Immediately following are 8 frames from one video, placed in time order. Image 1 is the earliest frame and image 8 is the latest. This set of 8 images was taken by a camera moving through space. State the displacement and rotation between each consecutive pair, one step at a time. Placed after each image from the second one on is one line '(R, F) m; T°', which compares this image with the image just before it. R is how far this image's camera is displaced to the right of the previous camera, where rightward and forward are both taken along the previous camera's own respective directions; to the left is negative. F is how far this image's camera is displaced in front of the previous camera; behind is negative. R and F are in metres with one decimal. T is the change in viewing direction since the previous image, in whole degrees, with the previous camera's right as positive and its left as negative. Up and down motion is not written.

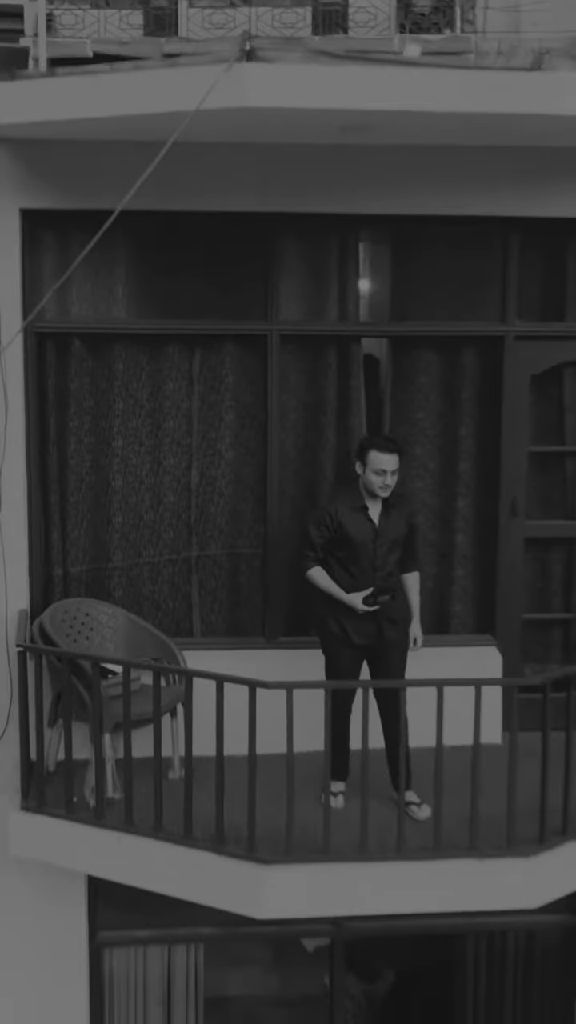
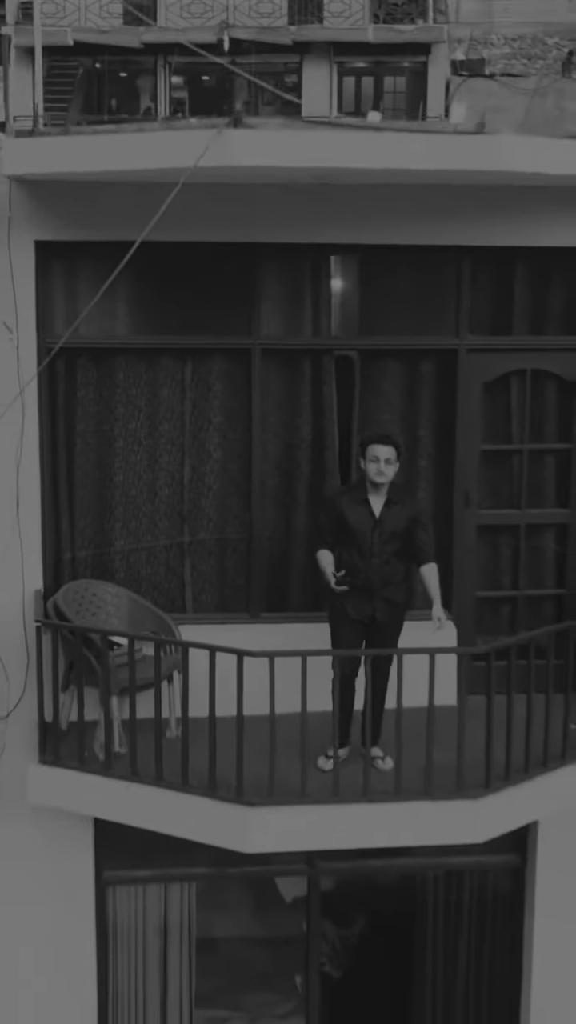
(0.0, -0.9) m; +1°
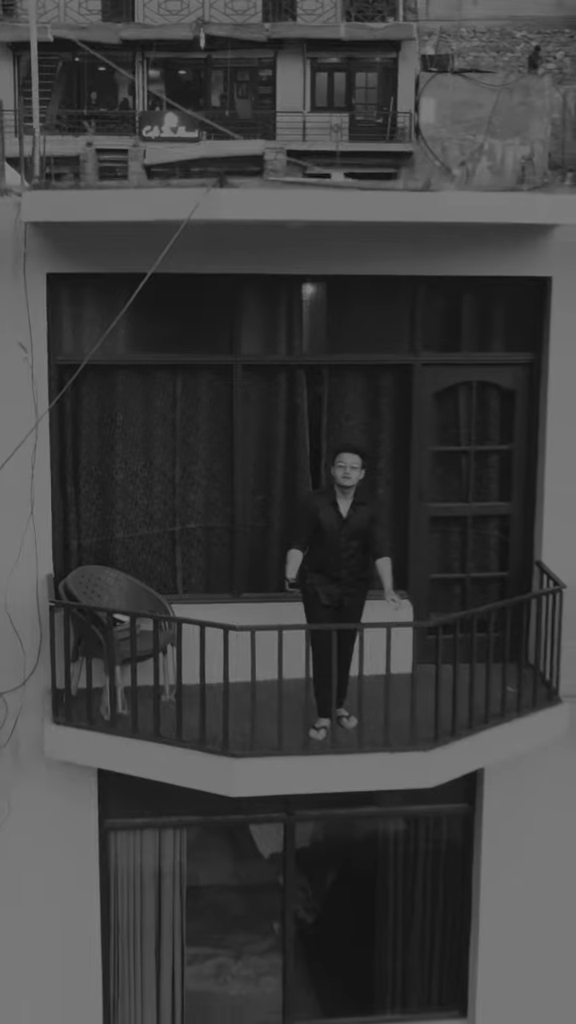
(0.0, -1.1) m; +1°
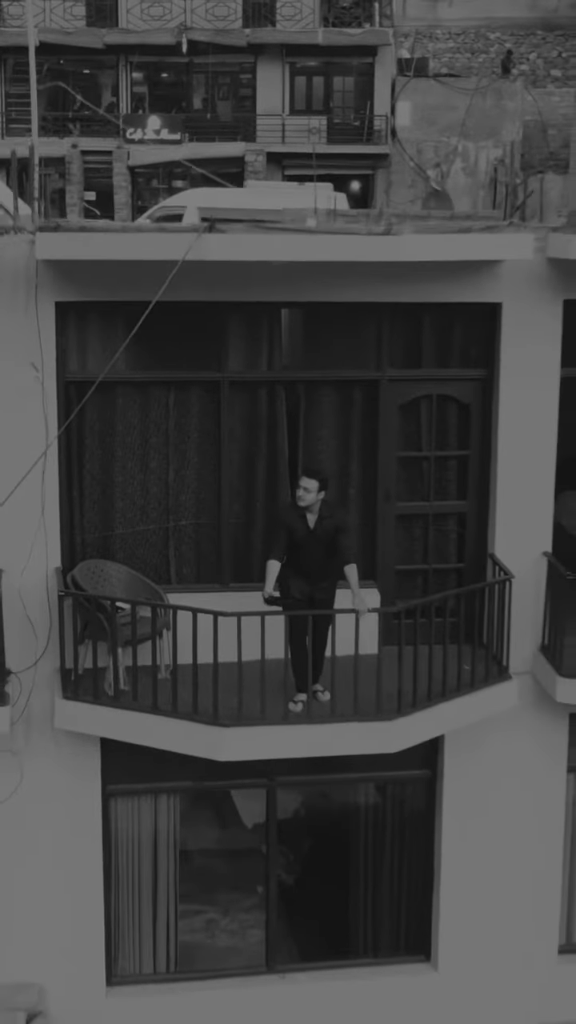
(0.0, -1.0) m; +1°
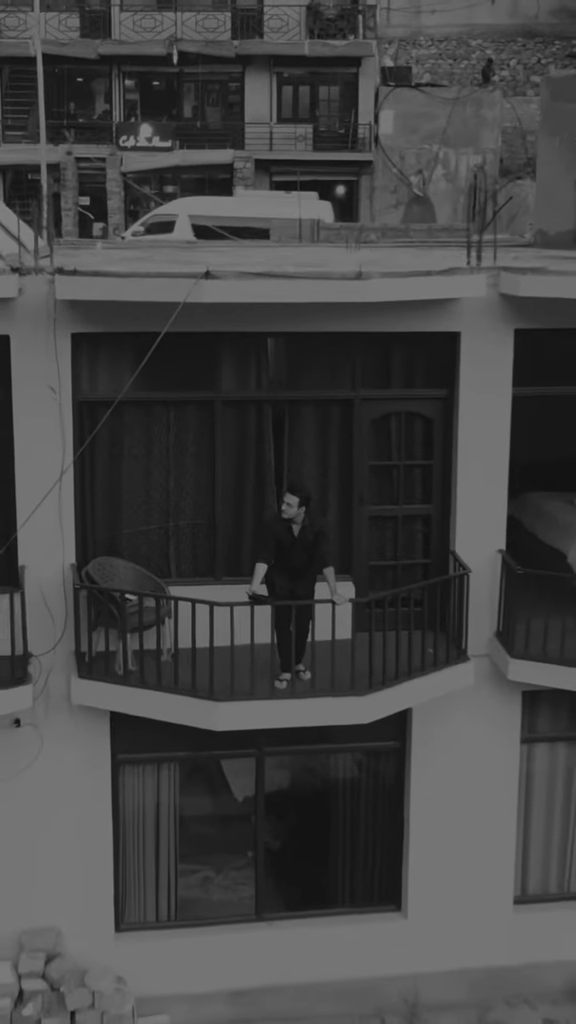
(0.0, -1.3) m; 0°
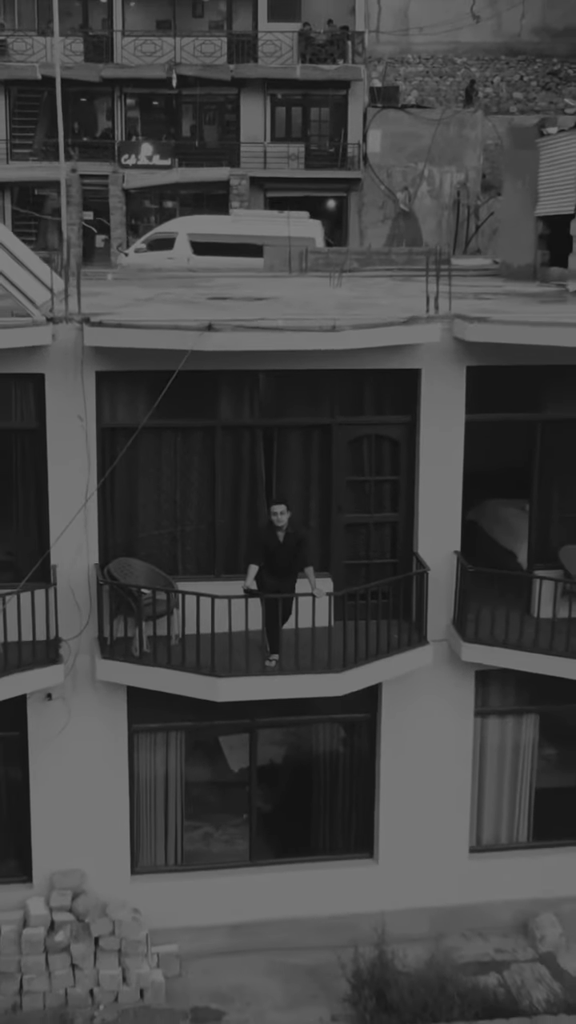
(+0.1, -2.0) m; 0°
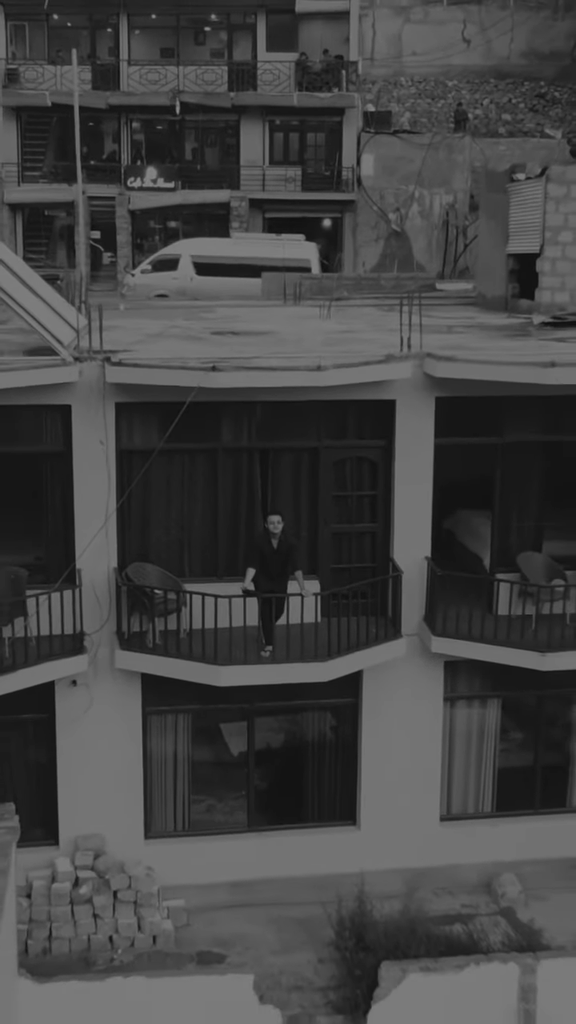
(+0.1, -1.9) m; 0°
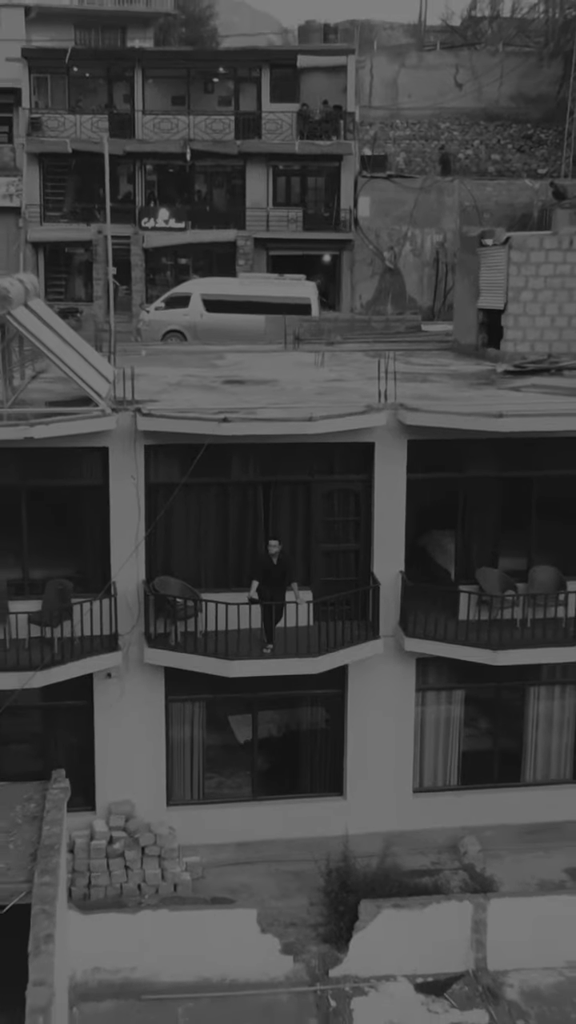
(+0.1, -3.1) m; 0°
